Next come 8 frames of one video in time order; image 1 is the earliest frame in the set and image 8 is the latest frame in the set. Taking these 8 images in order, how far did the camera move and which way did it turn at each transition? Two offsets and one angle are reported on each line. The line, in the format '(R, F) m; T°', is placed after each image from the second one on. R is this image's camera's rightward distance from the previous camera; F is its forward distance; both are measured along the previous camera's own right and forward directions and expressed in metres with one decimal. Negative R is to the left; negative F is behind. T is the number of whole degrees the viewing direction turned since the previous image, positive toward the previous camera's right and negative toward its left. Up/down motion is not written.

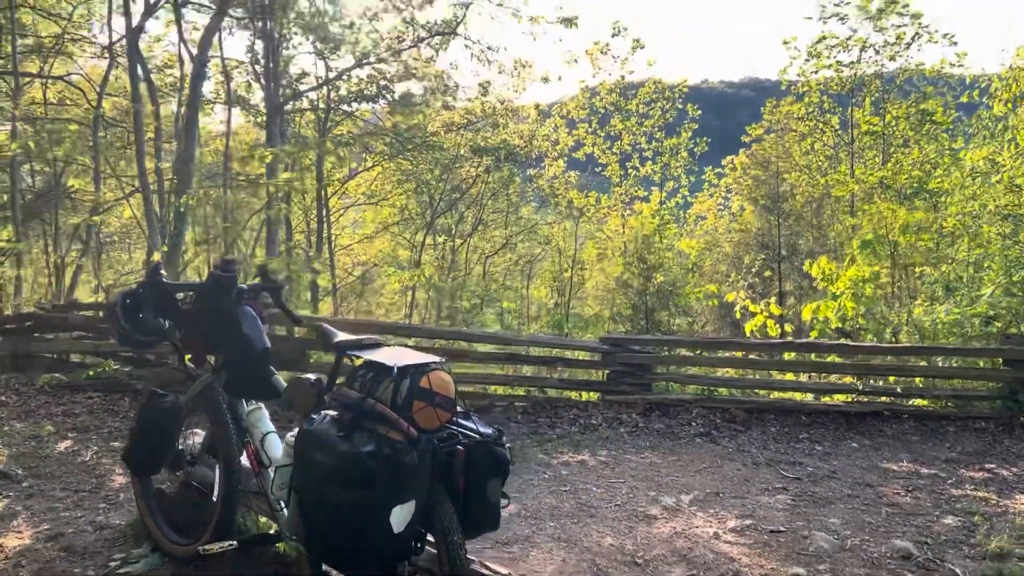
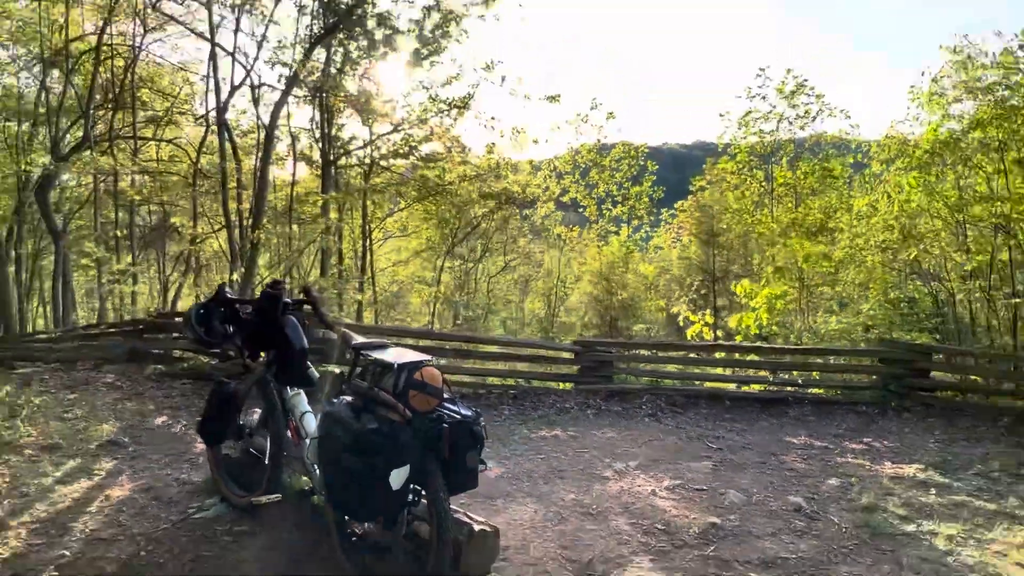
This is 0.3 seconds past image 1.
(-0.2, -0.6) m; +4°
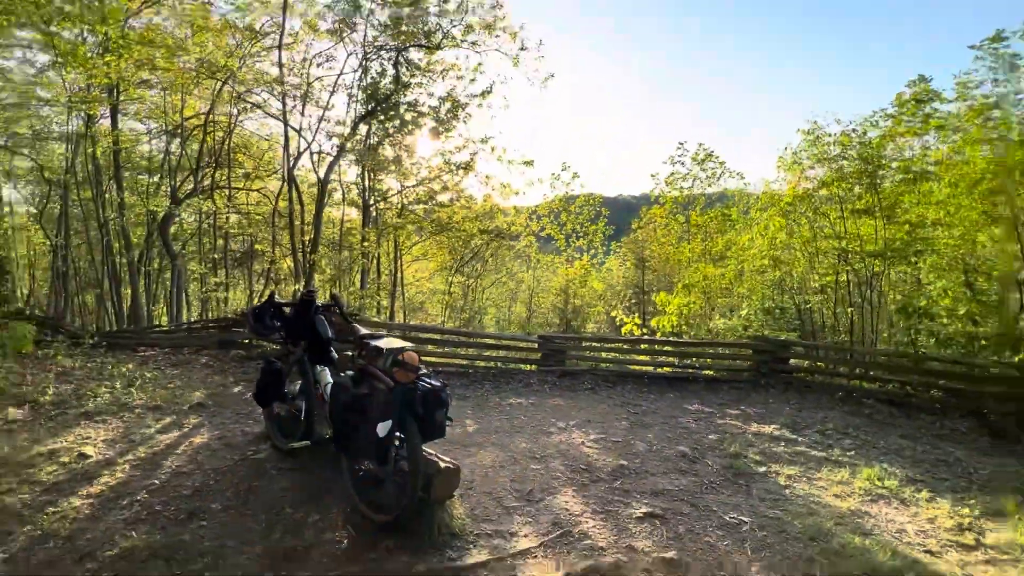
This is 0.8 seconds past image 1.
(-0.2, -0.9) m; +6°
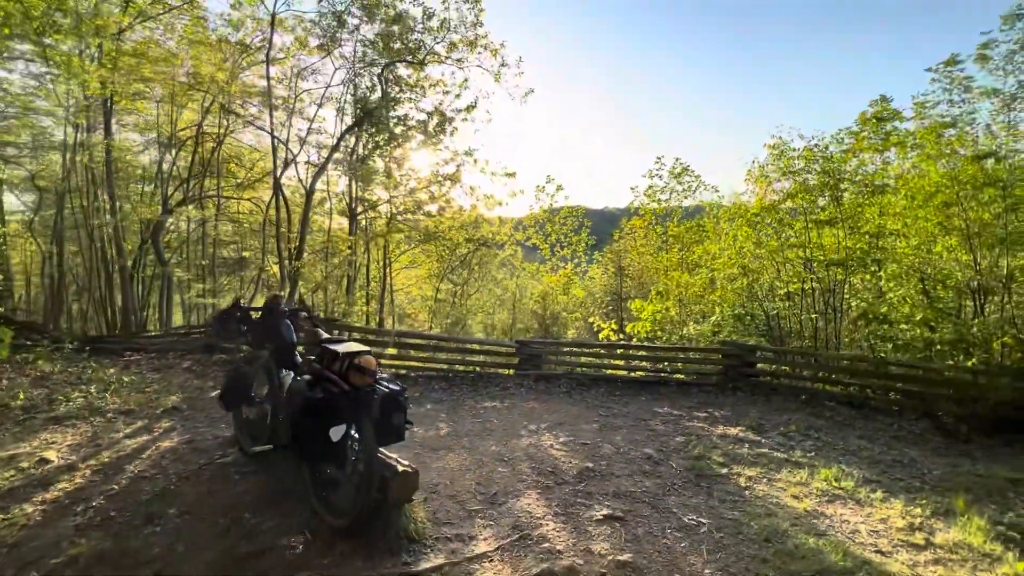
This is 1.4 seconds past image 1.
(+0.2, 0.0) m; +2°
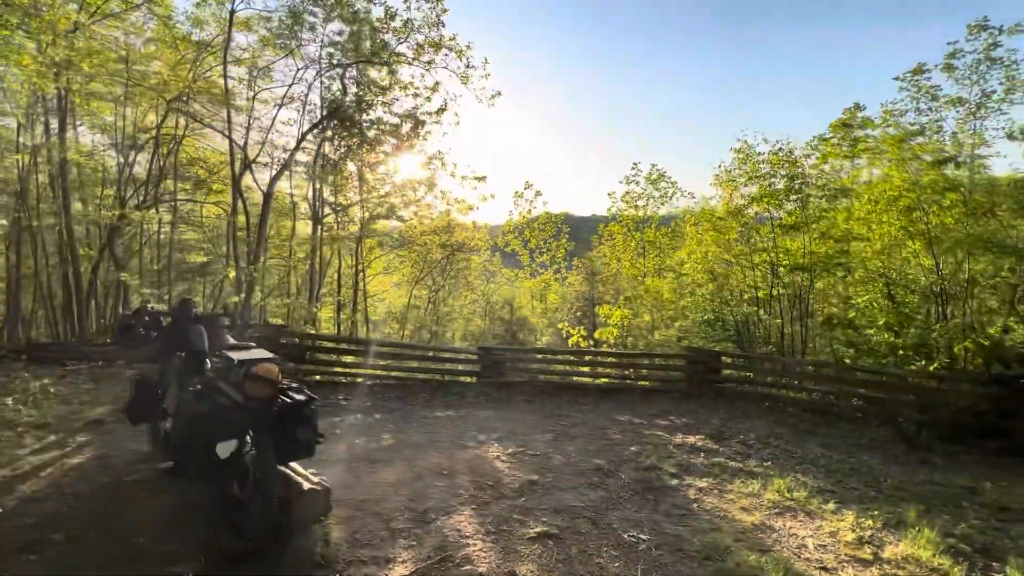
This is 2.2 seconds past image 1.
(+0.5, +0.2) m; +1°
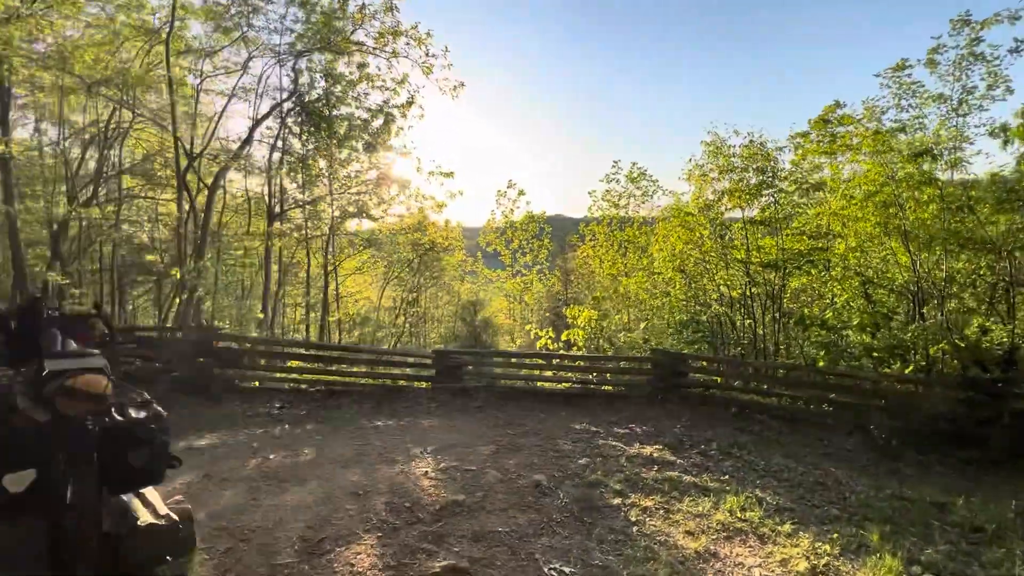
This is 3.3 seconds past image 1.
(+0.7, +0.5) m; +1°
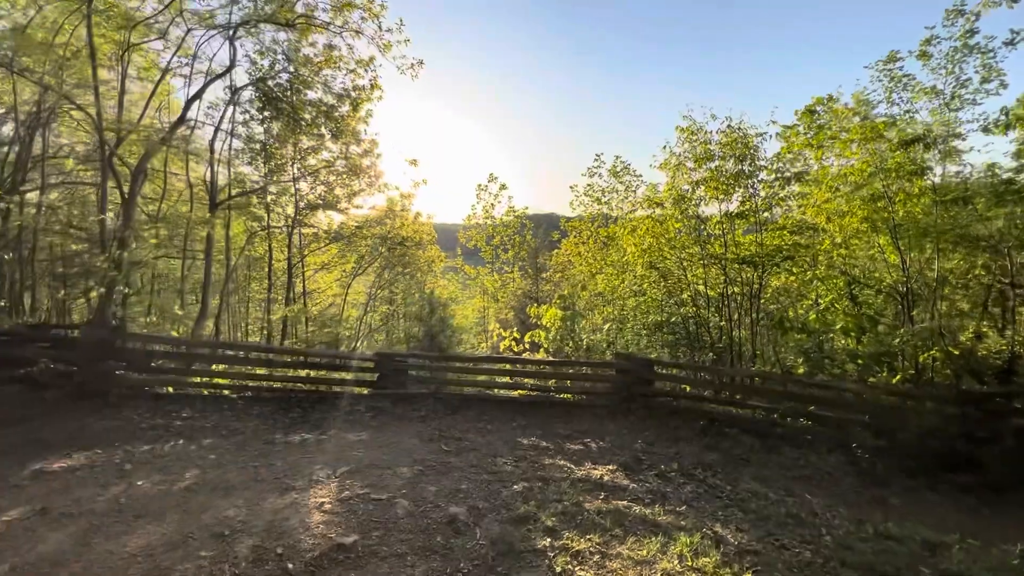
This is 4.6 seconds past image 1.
(+0.7, +0.8) m; +1°
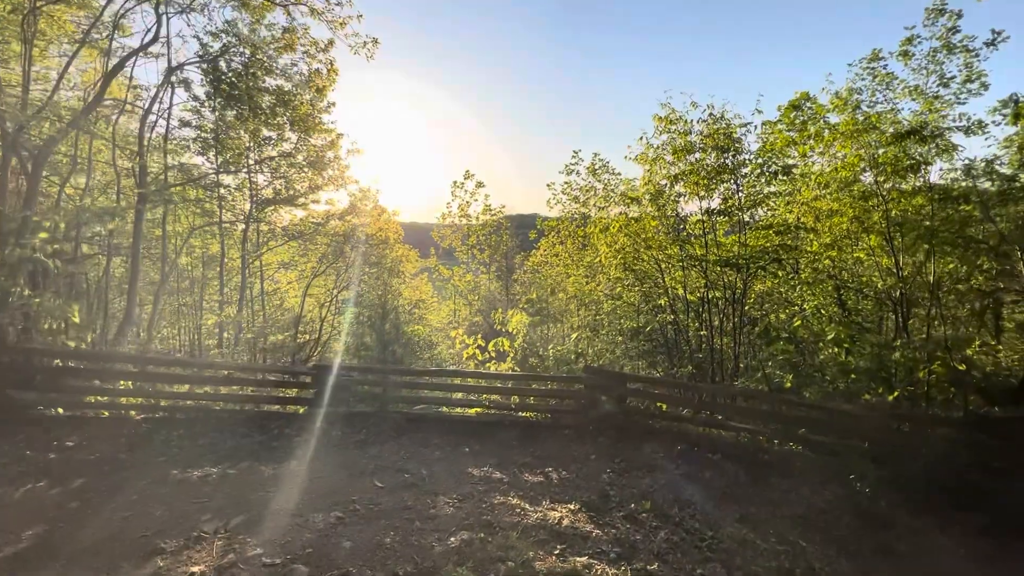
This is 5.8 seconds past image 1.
(+0.4, +0.9) m; +2°
